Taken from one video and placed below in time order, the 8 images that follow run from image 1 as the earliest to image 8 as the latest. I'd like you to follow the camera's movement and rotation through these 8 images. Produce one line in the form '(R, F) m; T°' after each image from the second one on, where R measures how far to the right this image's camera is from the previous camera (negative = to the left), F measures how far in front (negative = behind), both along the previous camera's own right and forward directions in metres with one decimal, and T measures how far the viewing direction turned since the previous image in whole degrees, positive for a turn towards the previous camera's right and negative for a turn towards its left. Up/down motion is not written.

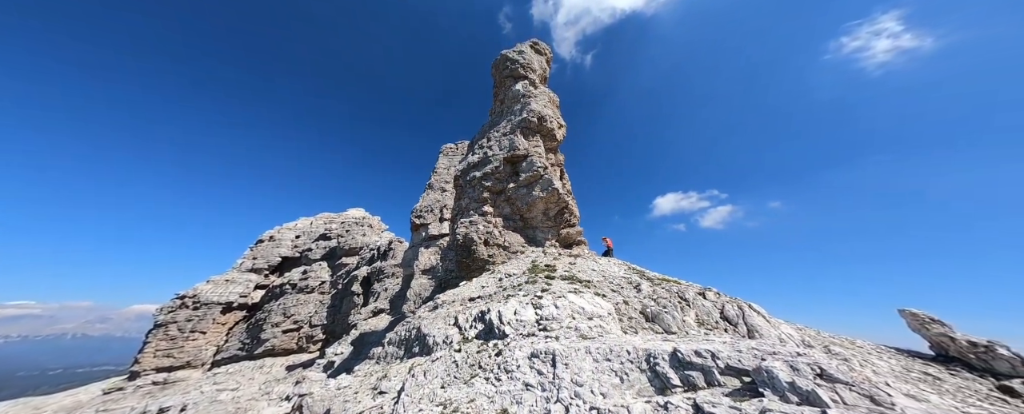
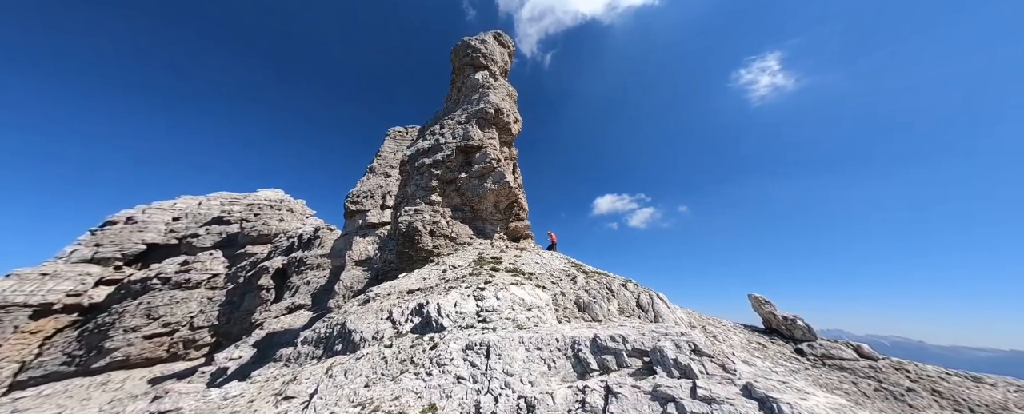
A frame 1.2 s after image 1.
(+0.2, 0.0) m; +11°
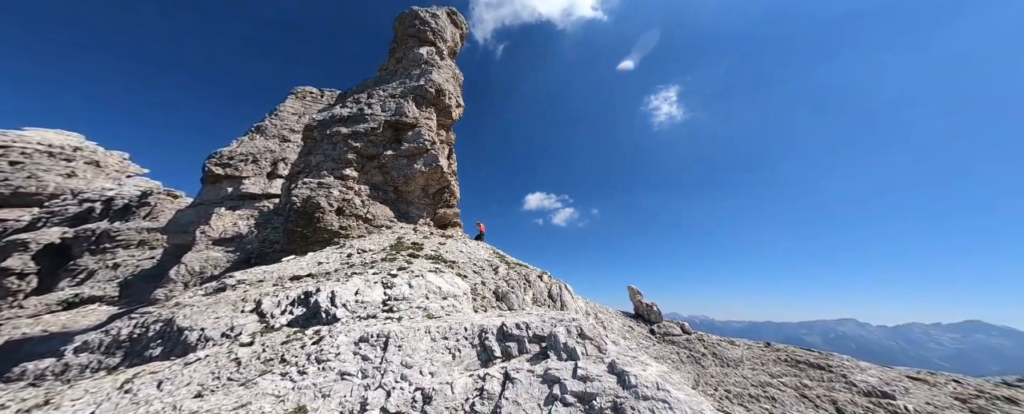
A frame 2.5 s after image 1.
(+0.5, 0.0) m; +15°
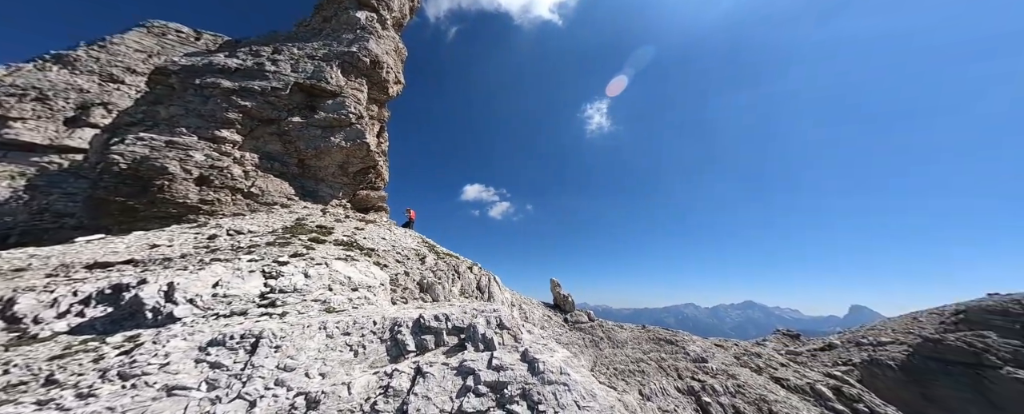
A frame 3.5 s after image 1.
(+0.6, +0.3) m; +14°
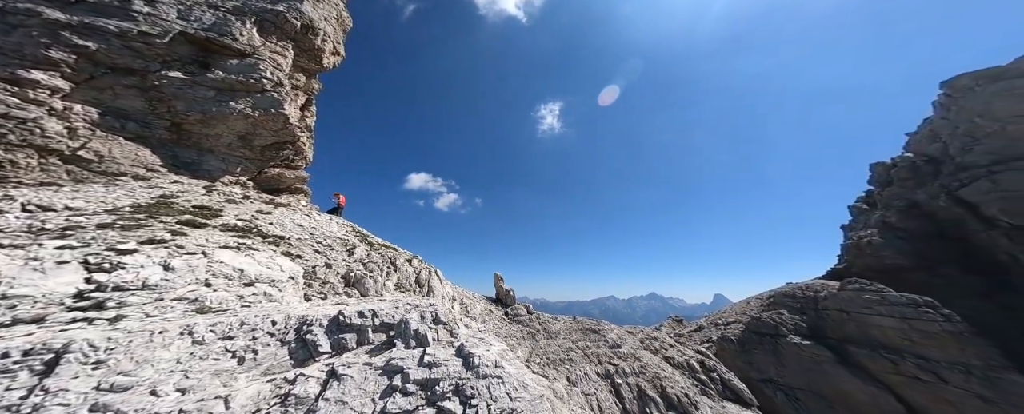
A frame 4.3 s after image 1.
(+0.7, +0.4) m; +12°
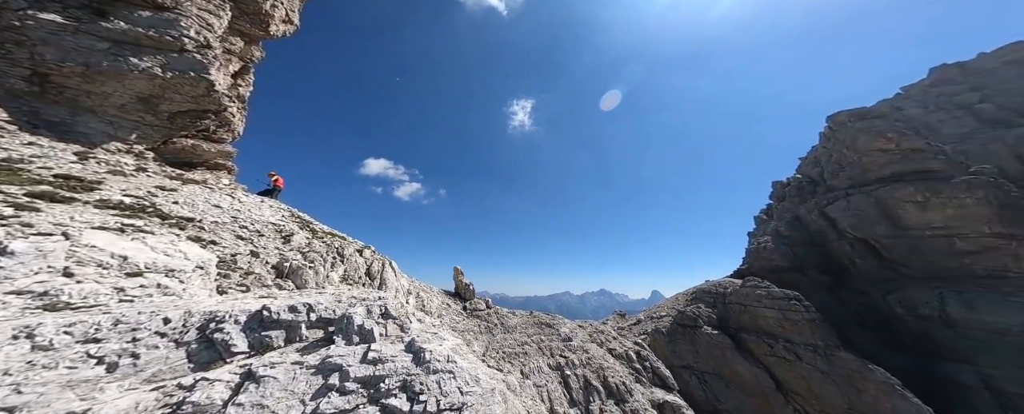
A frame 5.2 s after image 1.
(+0.6, +0.2) m; +8°
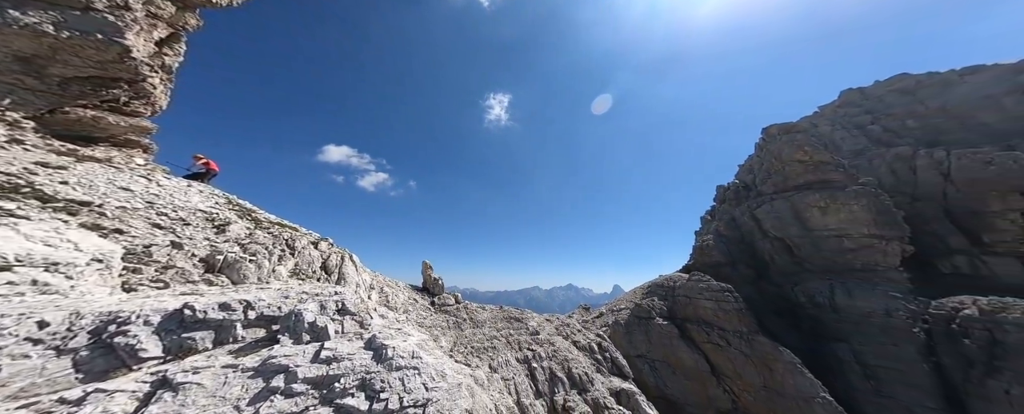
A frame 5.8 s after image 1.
(+0.6, +0.1) m; +7°
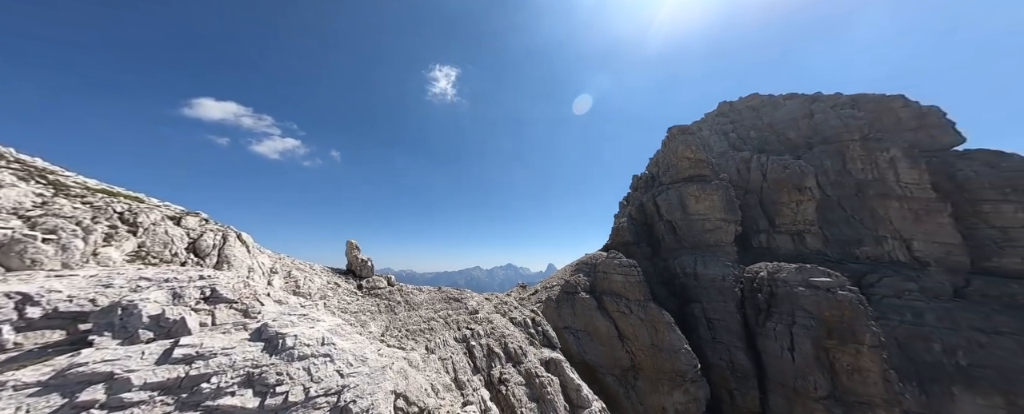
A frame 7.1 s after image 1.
(+2.2, +0.1) m; +14°
